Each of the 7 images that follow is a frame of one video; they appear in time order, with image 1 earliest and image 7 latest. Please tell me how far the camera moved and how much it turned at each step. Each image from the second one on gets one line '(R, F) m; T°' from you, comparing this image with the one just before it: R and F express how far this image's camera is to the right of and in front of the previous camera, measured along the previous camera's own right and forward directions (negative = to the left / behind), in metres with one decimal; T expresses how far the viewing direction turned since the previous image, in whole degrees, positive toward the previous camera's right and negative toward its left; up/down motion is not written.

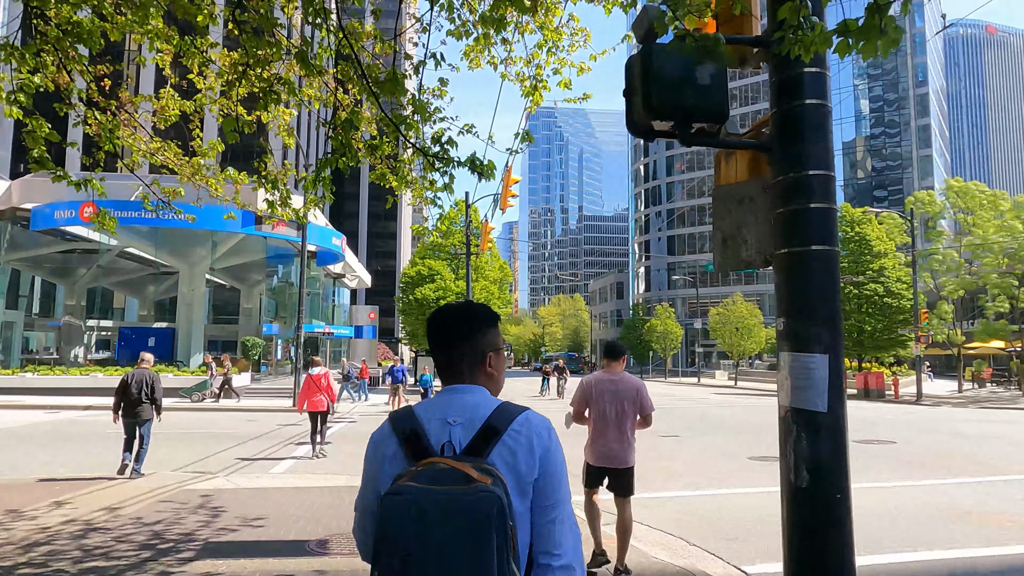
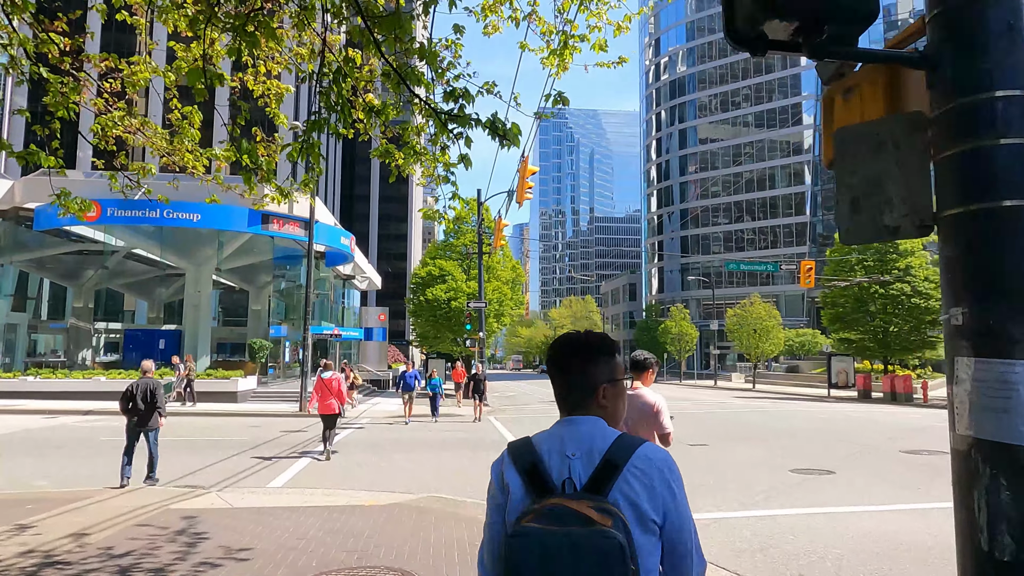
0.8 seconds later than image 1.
(-0.1, +0.8) m; -1°
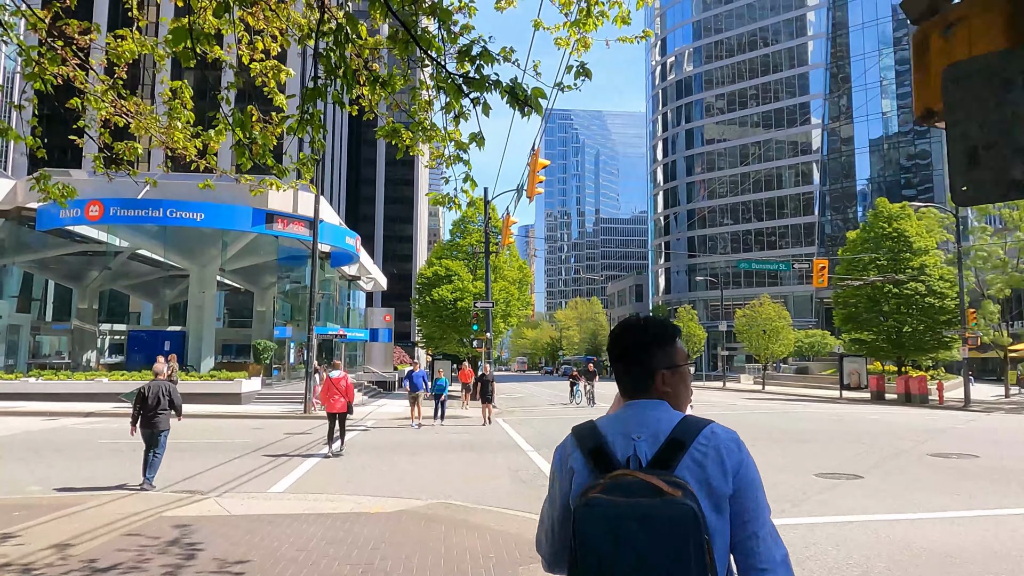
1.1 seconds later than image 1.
(-0.1, +0.4) m; 0°
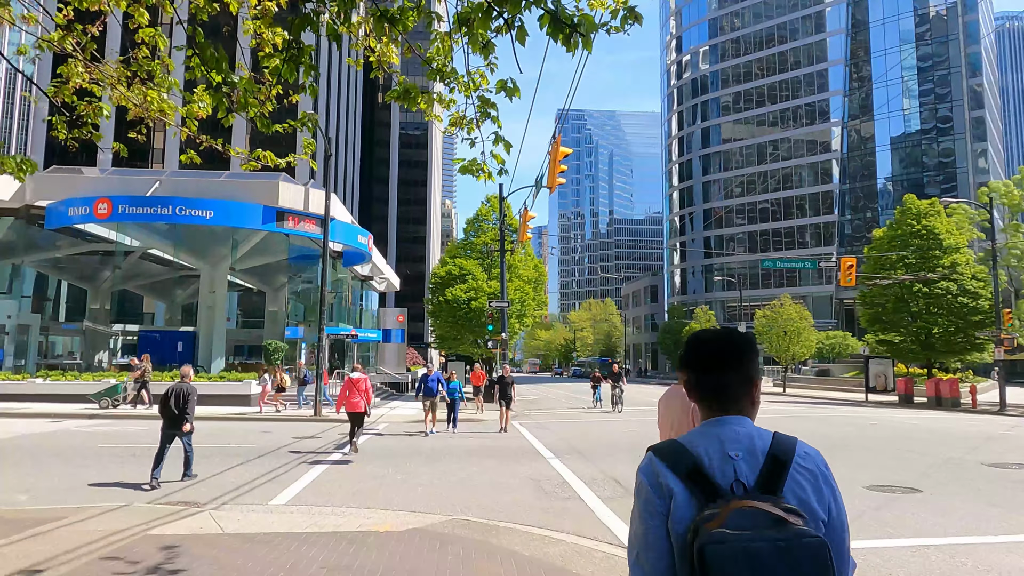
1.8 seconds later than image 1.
(-0.1, +0.7) m; -1°
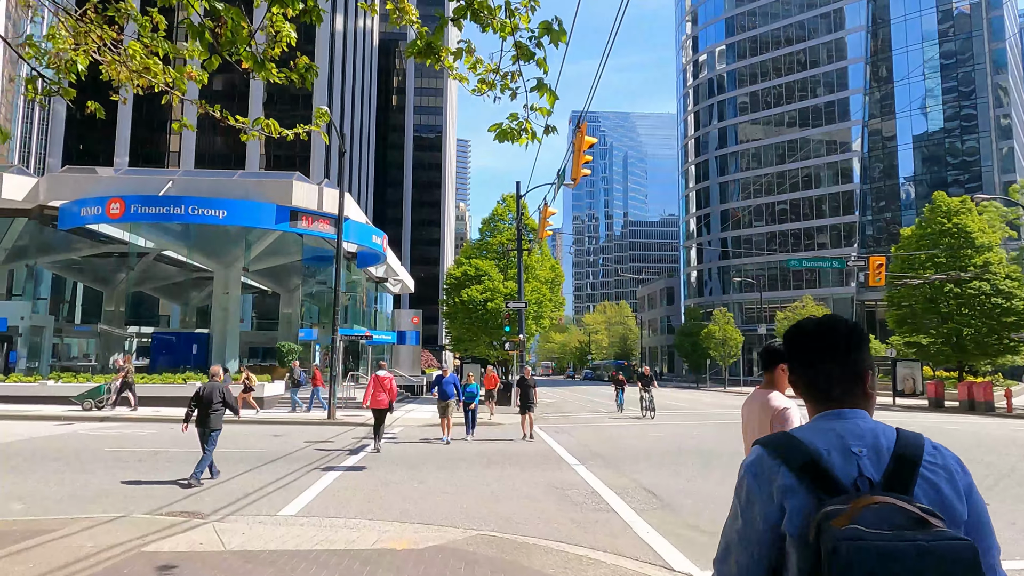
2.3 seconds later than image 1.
(-0.1, +0.6) m; -1°
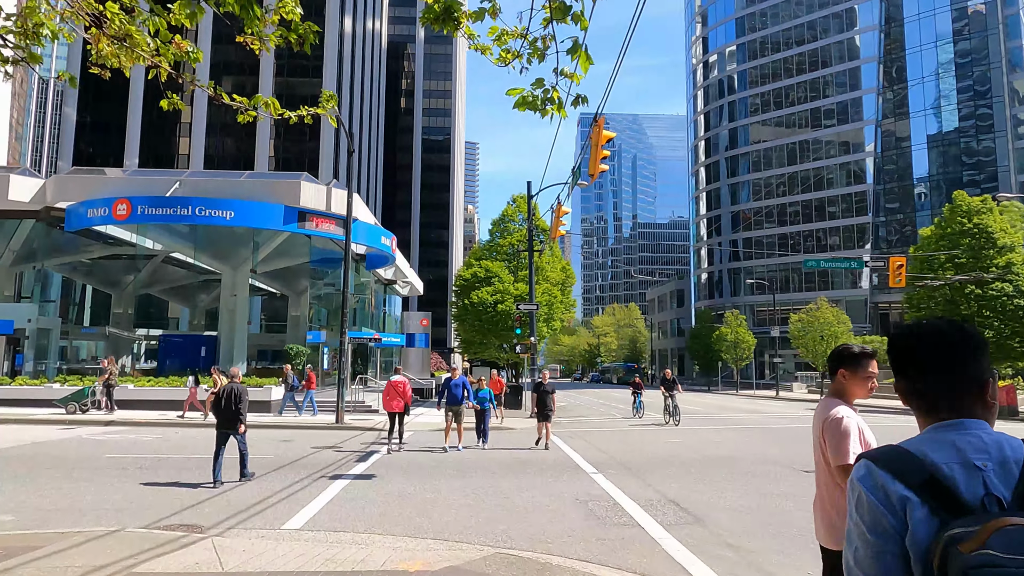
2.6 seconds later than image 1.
(-0.1, +0.4) m; -1°
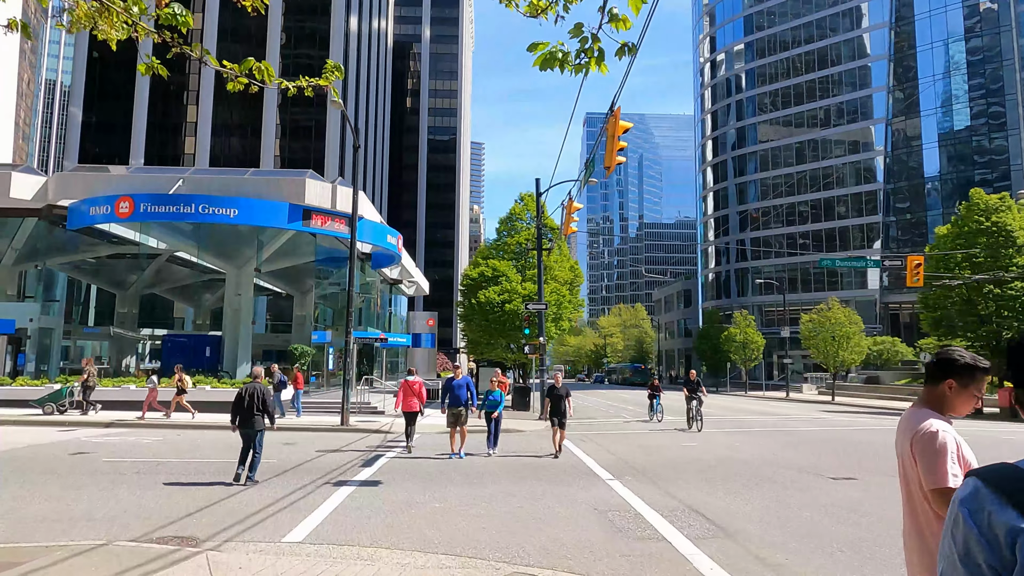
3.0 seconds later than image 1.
(-0.1, +0.4) m; 0°
